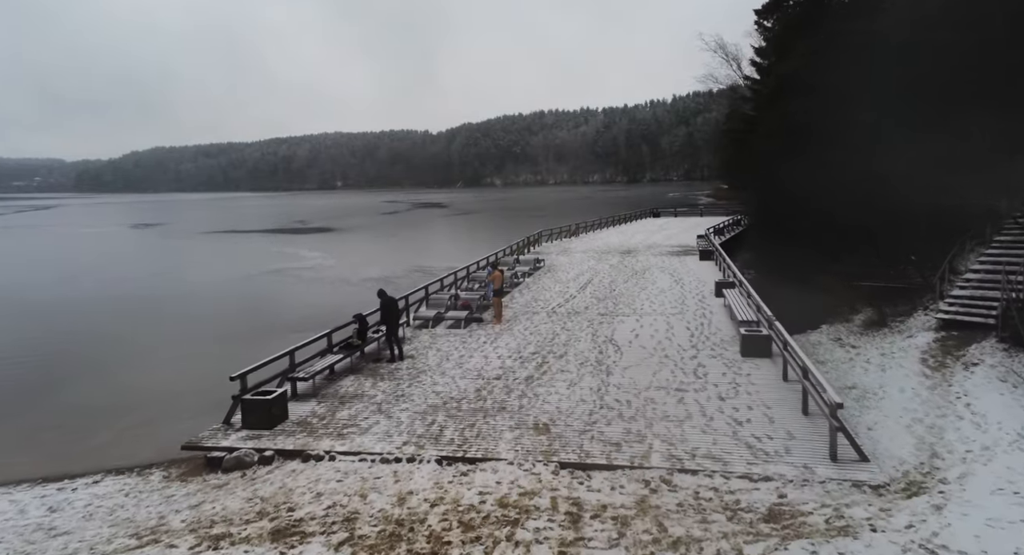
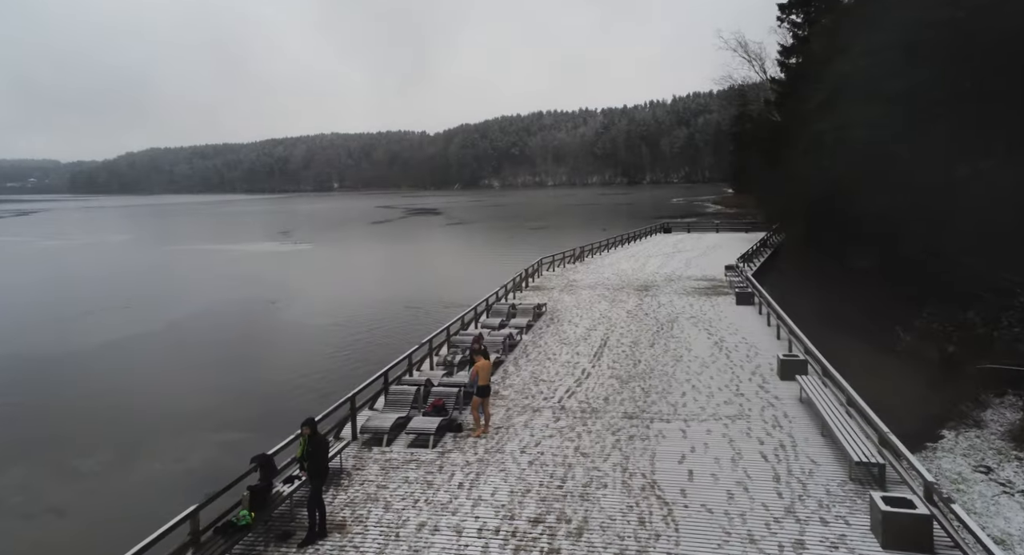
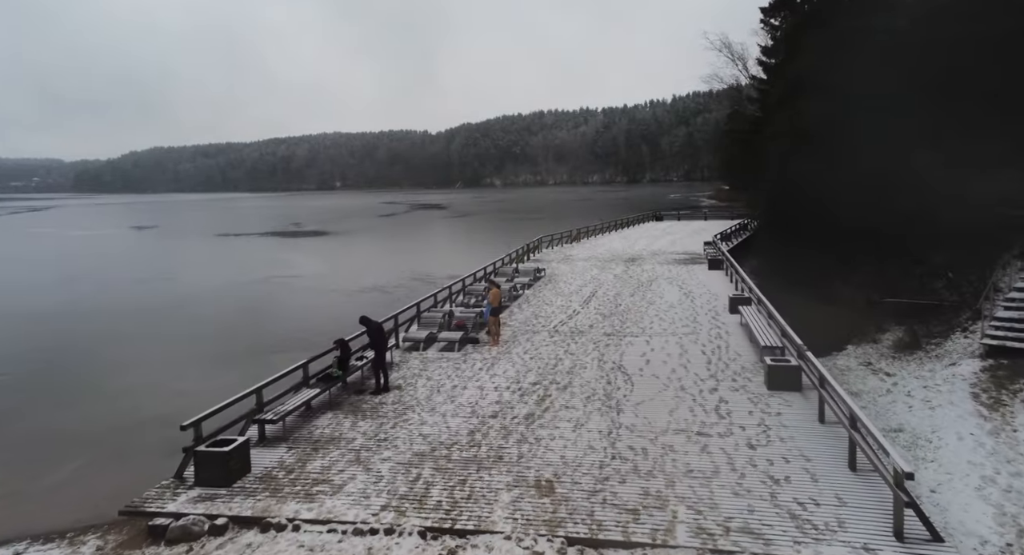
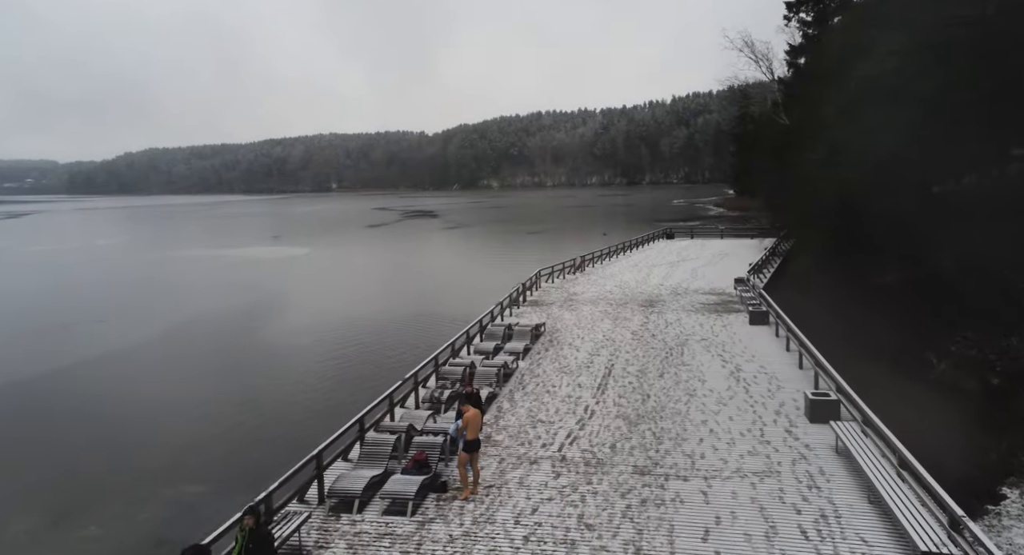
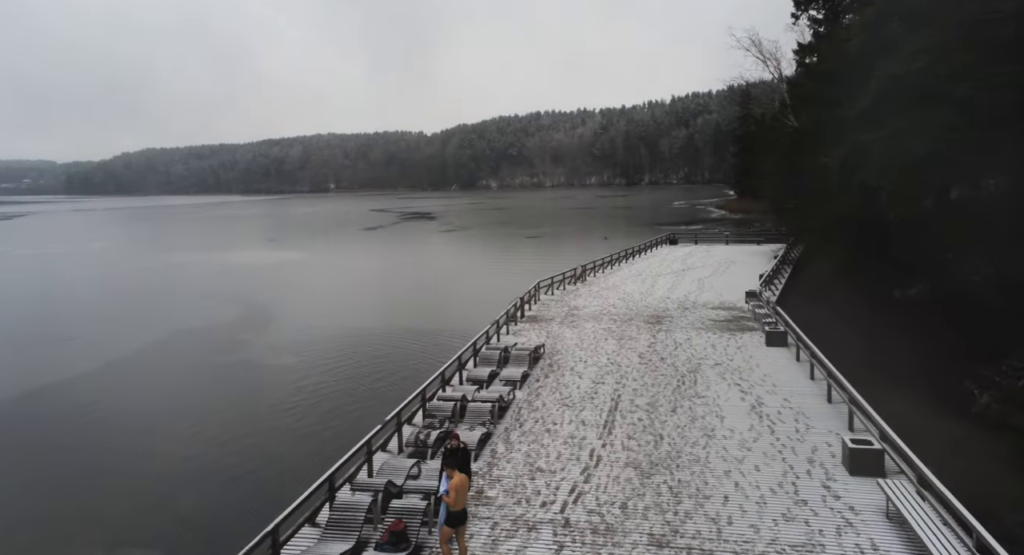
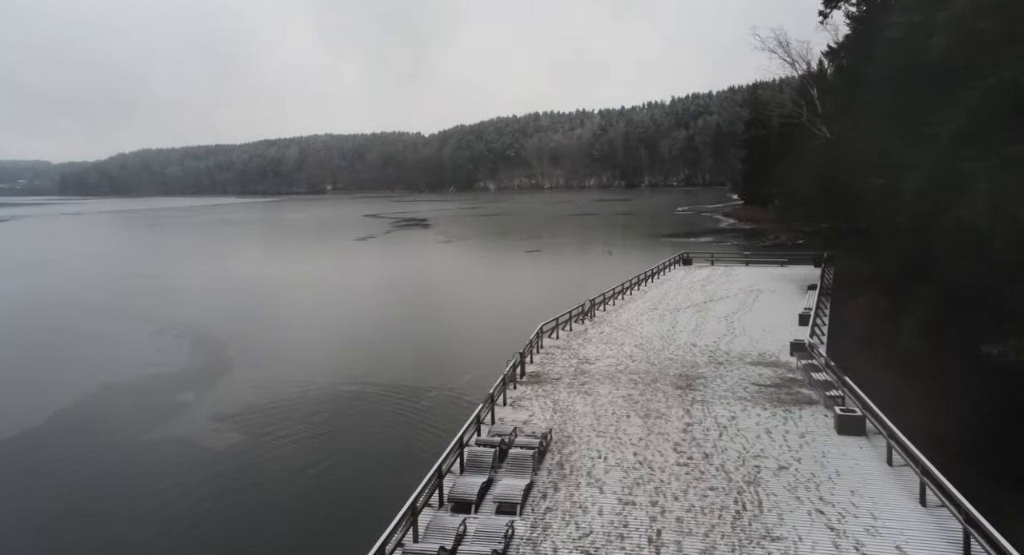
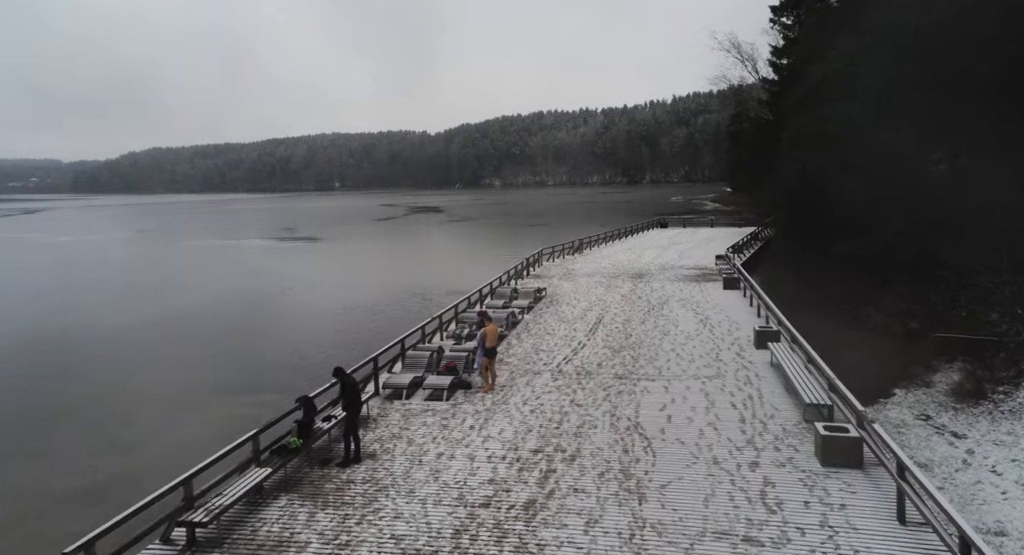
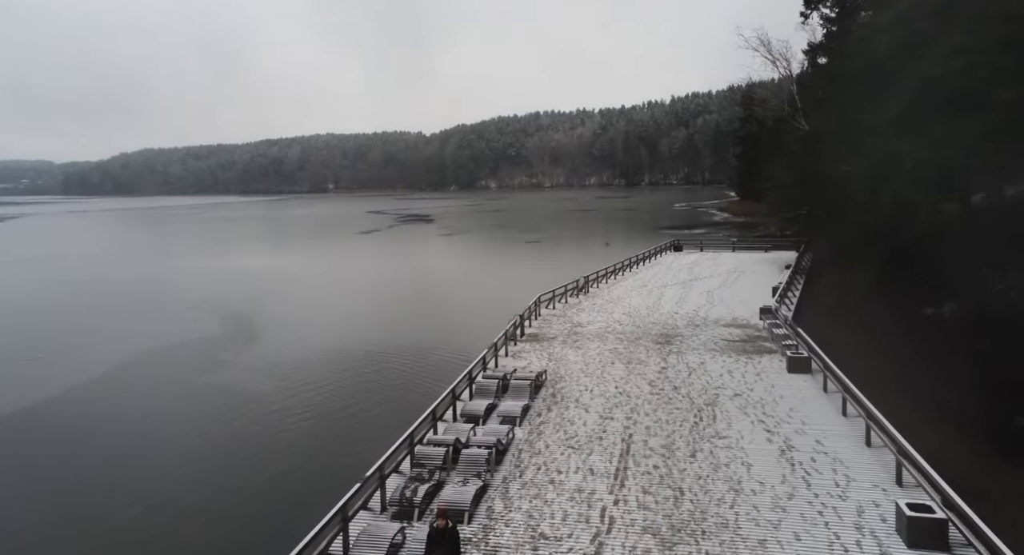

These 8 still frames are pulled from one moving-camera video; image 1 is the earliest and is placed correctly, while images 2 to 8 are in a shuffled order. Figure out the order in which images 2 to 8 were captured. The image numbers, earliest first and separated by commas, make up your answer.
3, 7, 2, 4, 5, 8, 6
